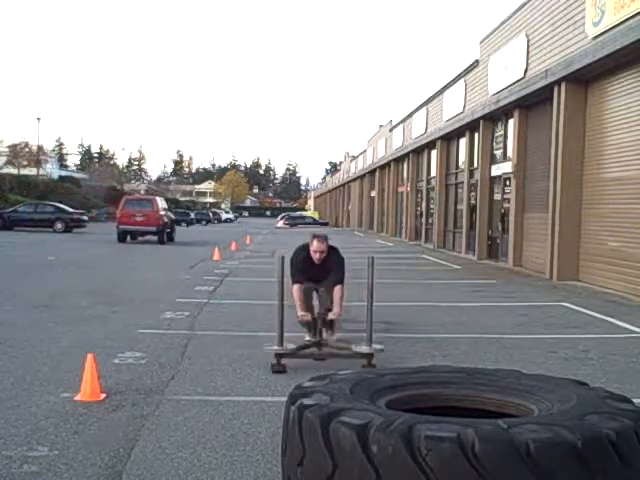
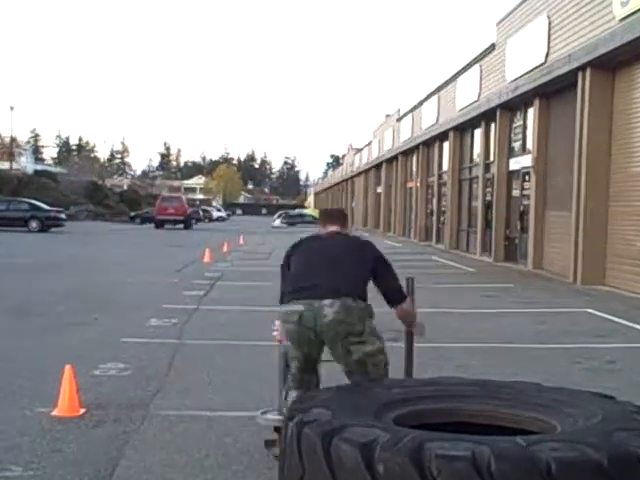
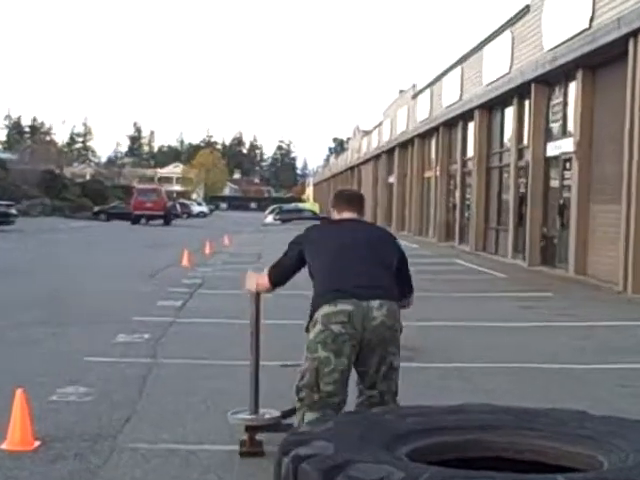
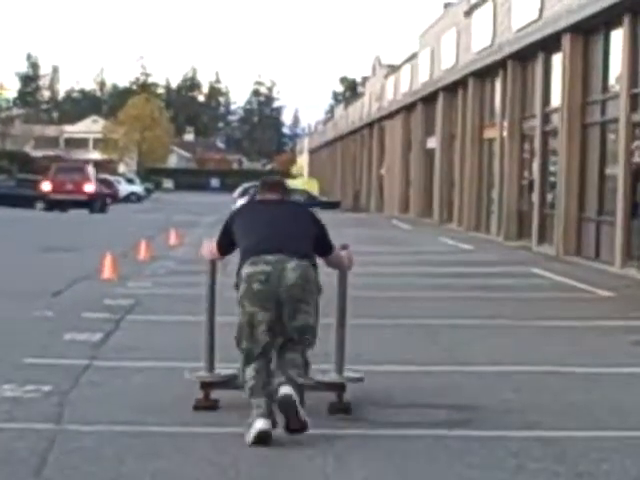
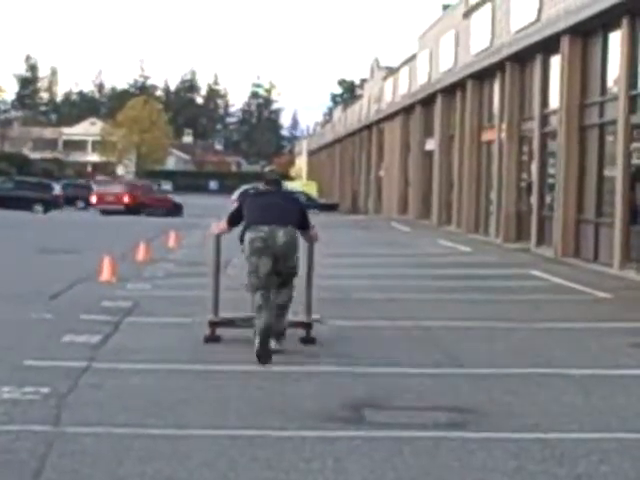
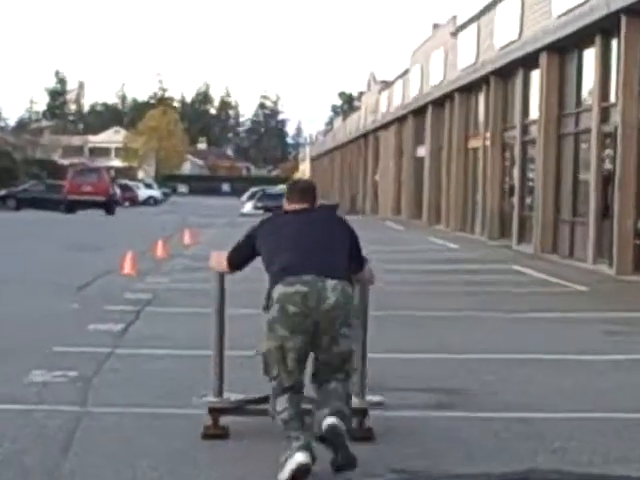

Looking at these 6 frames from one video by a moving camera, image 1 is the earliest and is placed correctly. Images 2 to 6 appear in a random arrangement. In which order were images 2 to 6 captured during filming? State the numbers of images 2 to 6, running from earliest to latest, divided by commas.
2, 3, 6, 4, 5
